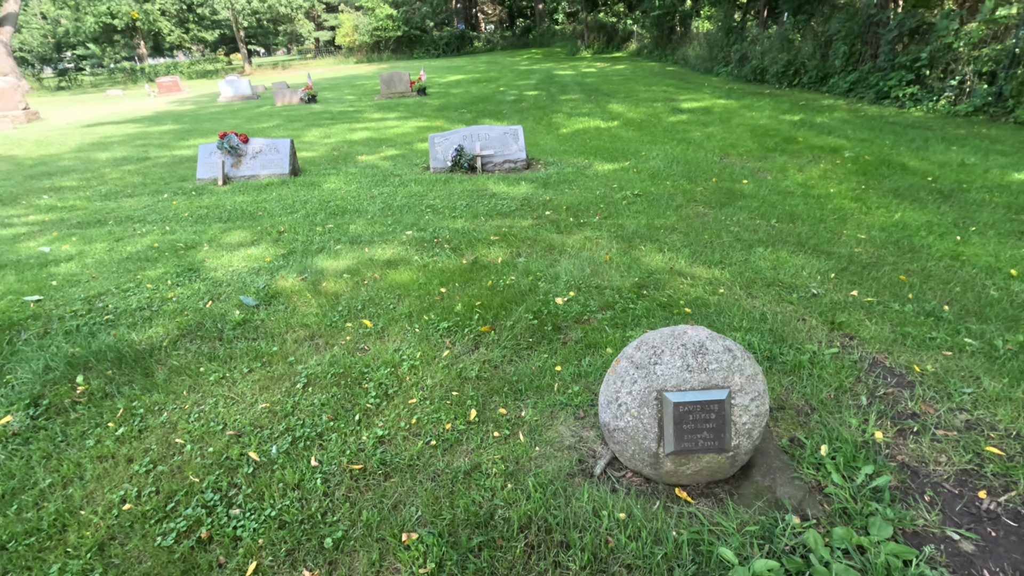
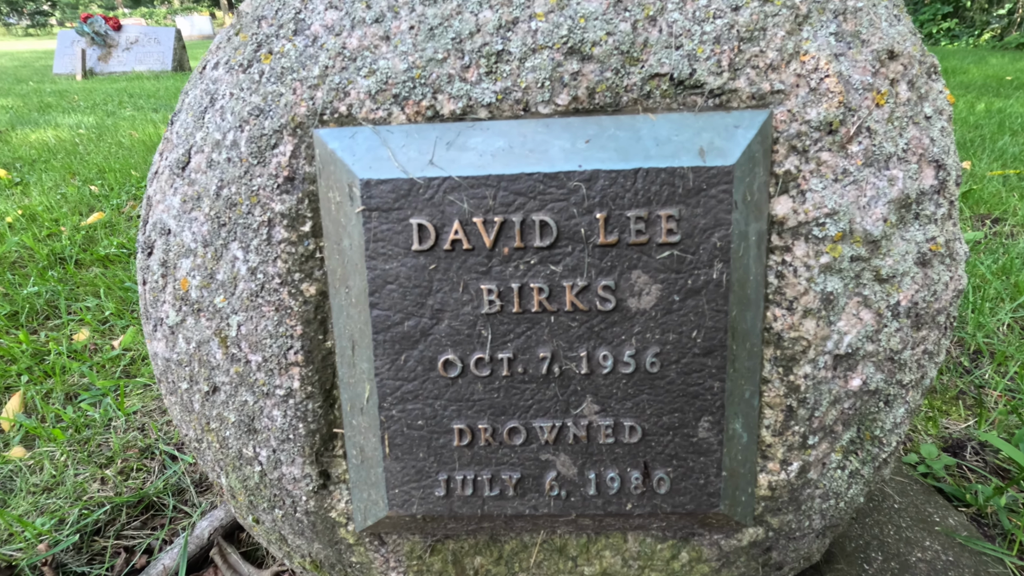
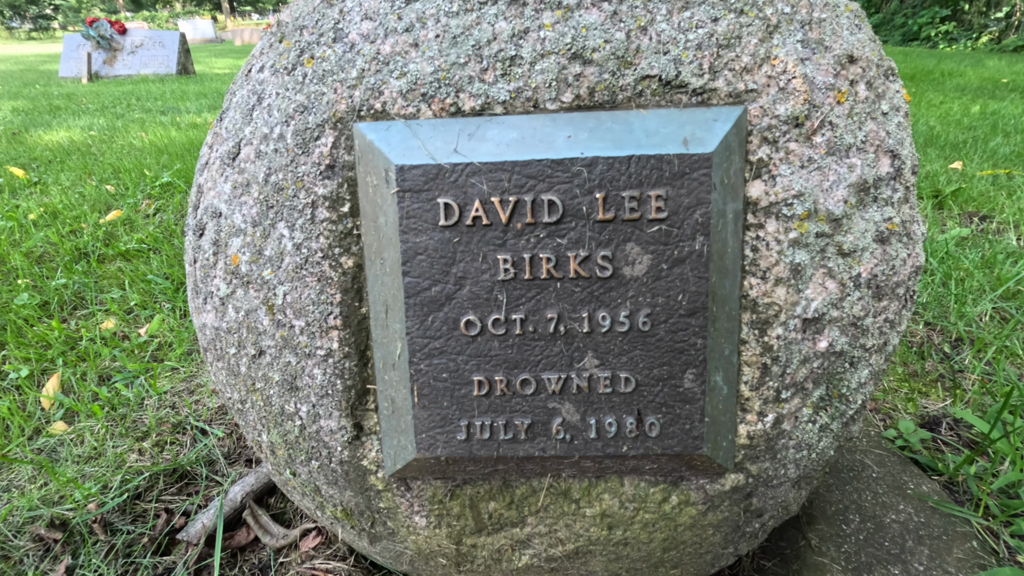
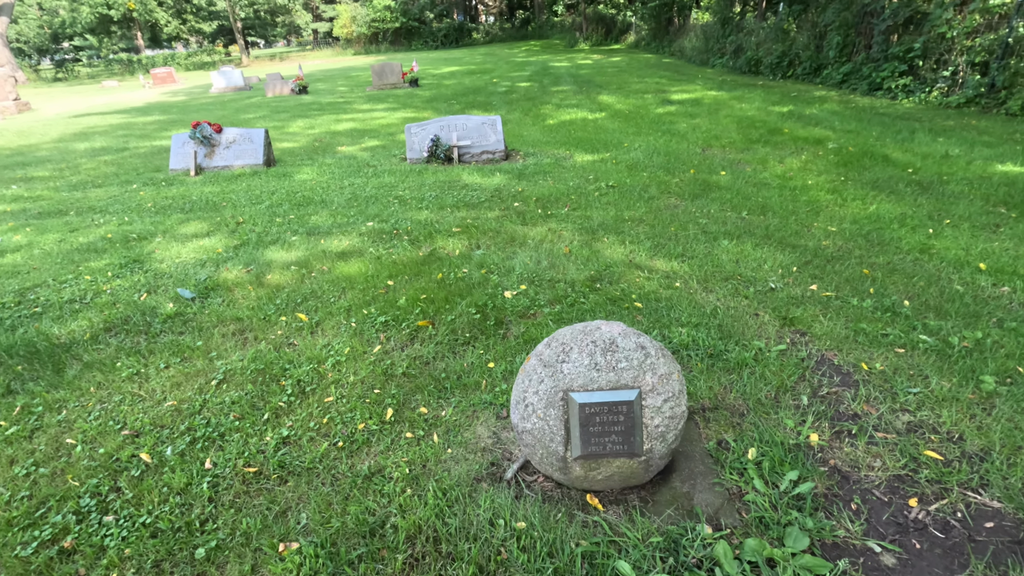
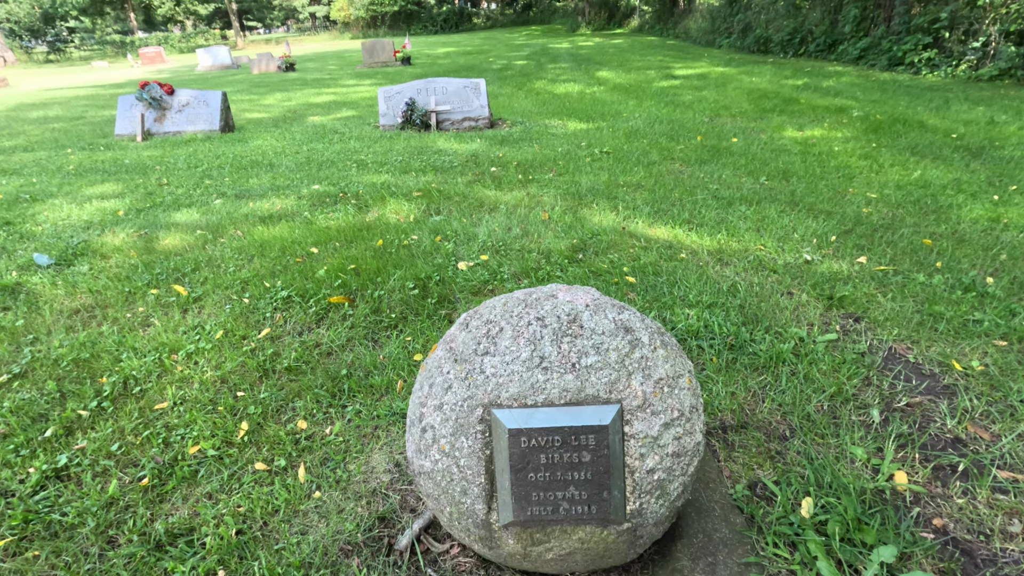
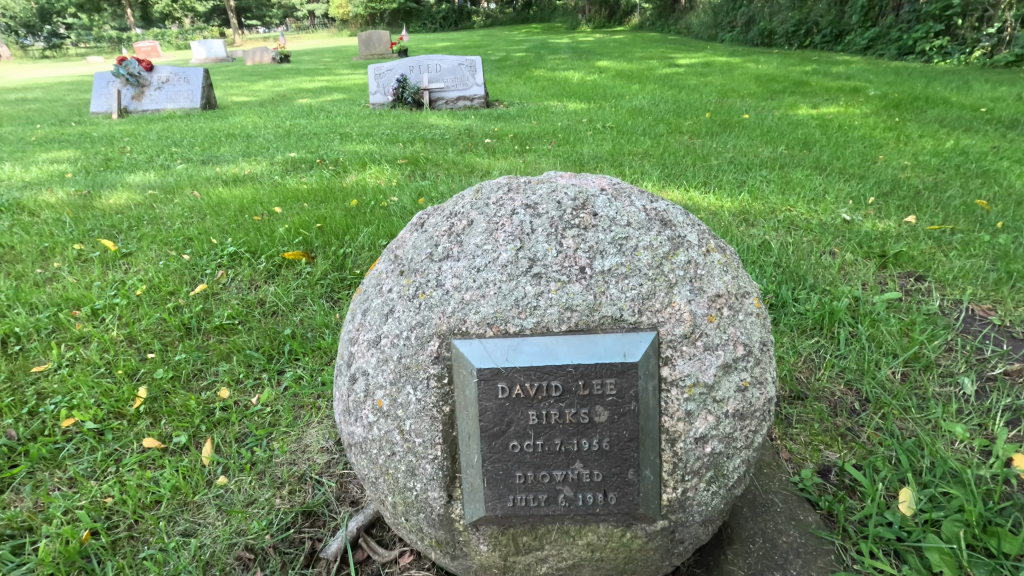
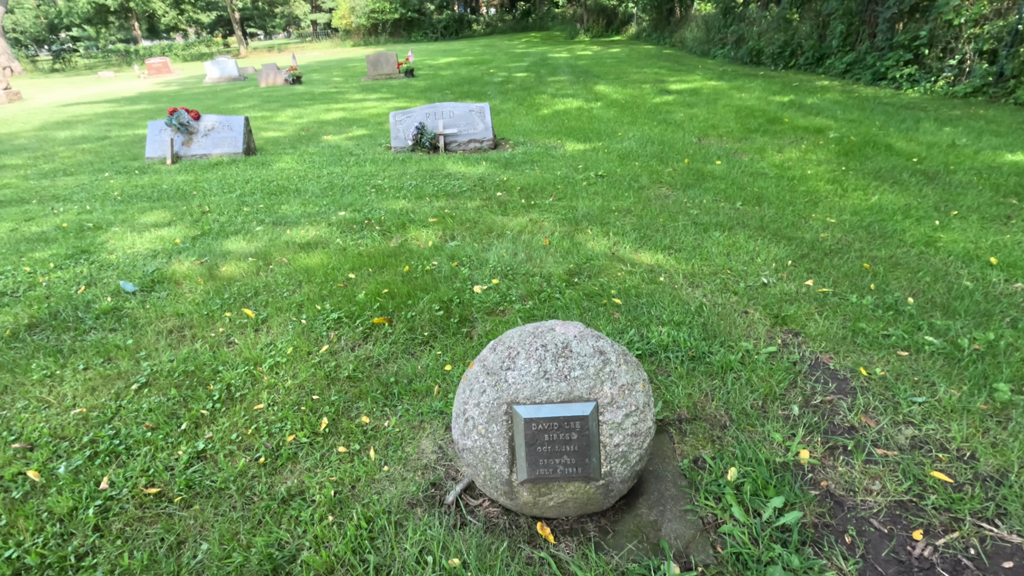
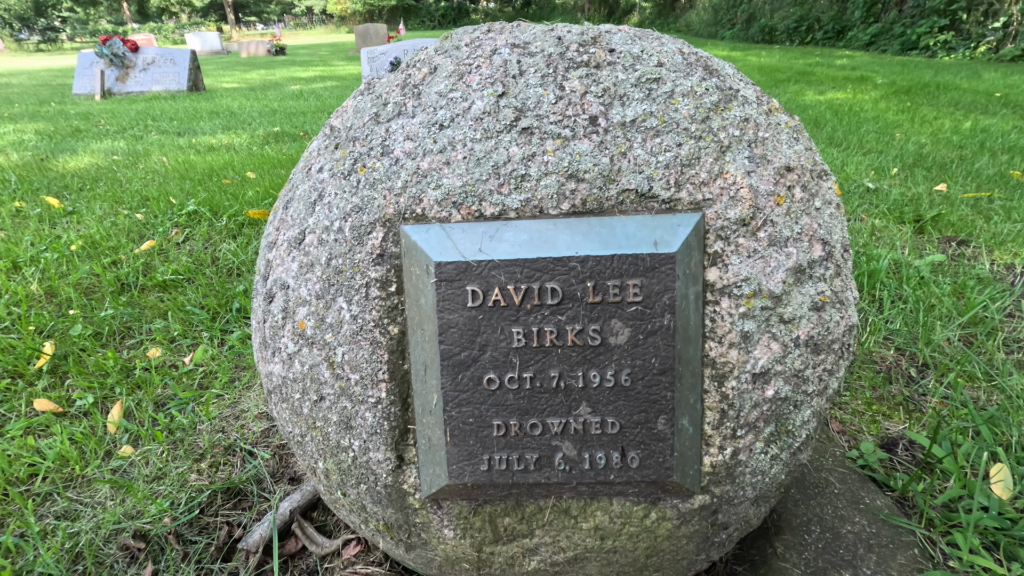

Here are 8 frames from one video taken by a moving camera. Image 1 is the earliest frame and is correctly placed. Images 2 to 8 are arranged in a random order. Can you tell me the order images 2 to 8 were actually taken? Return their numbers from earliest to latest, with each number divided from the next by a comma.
4, 7, 5, 6, 8, 3, 2
